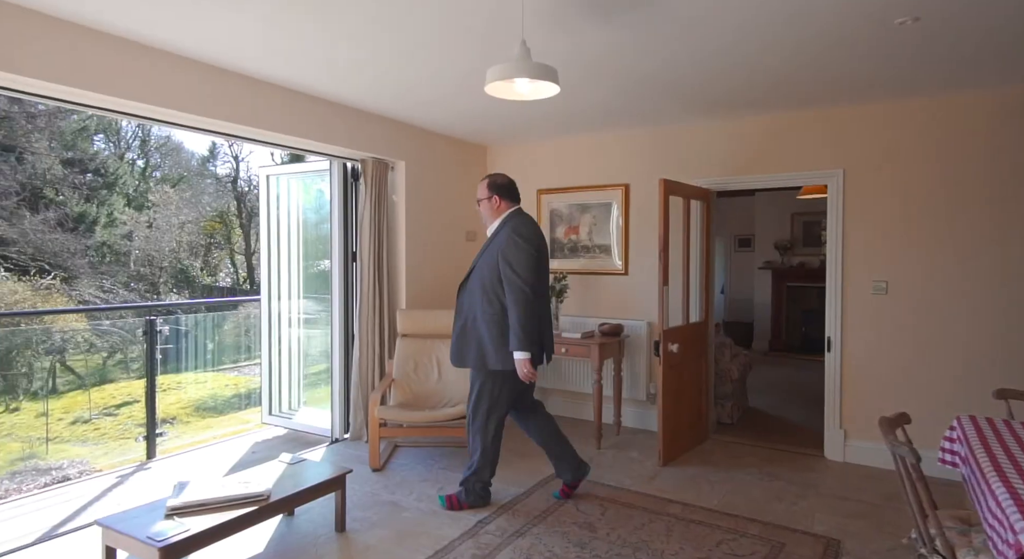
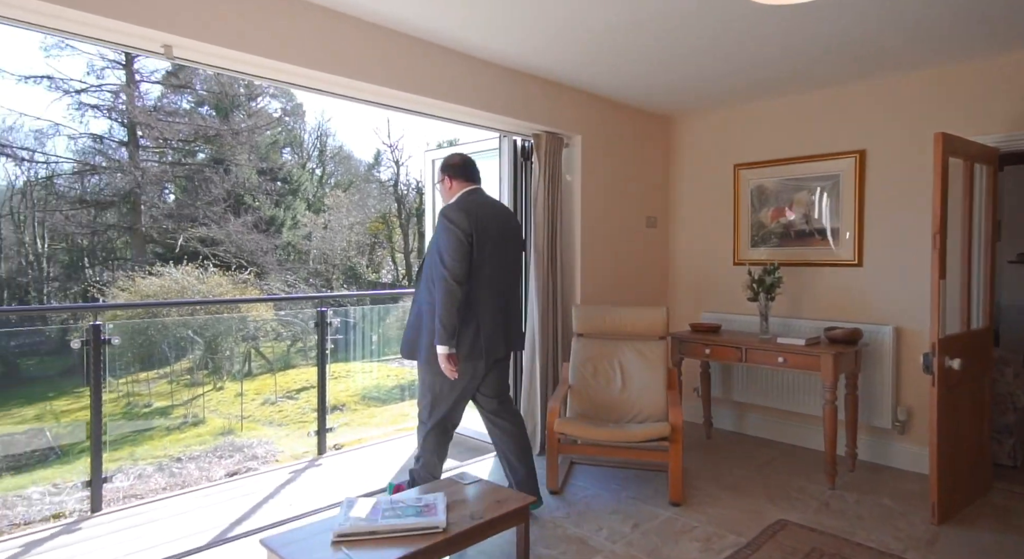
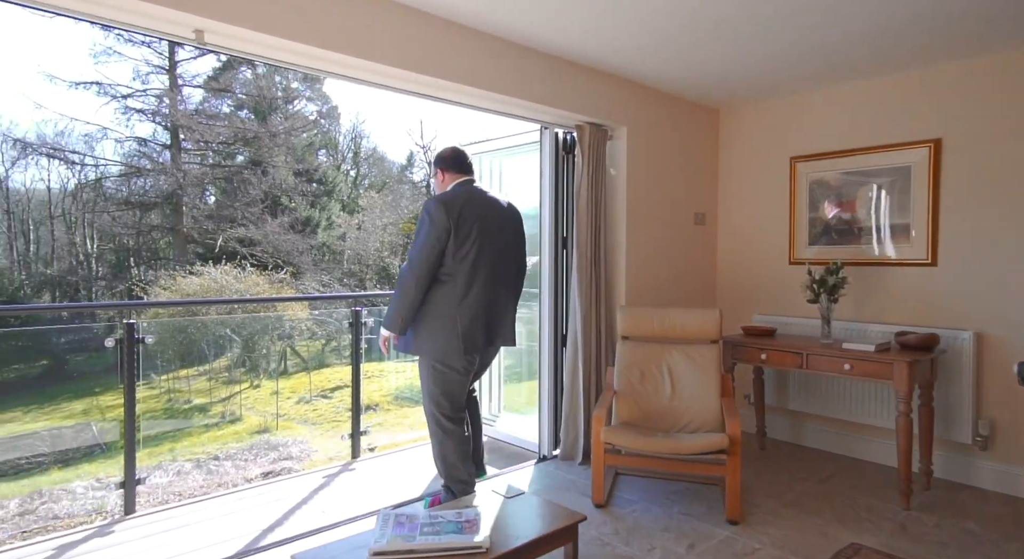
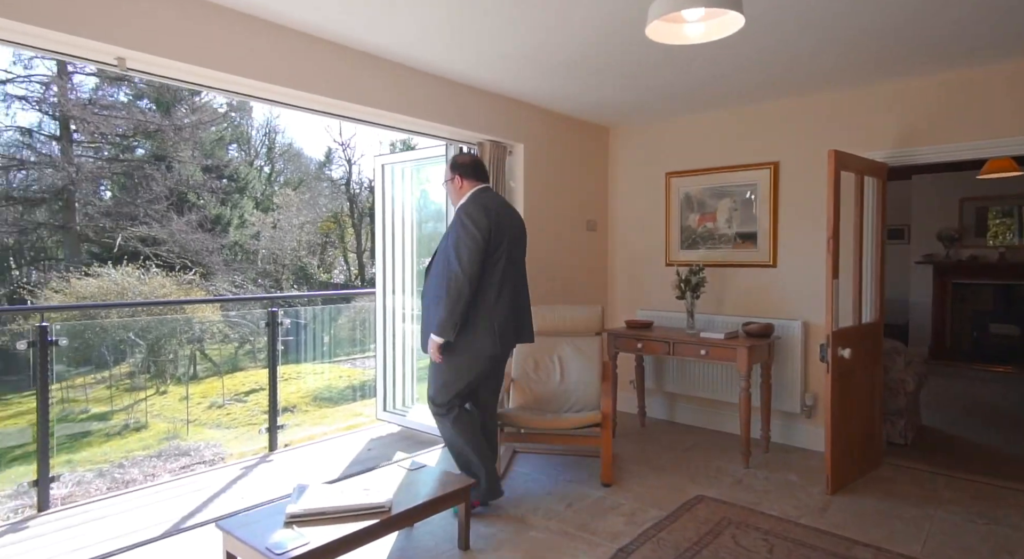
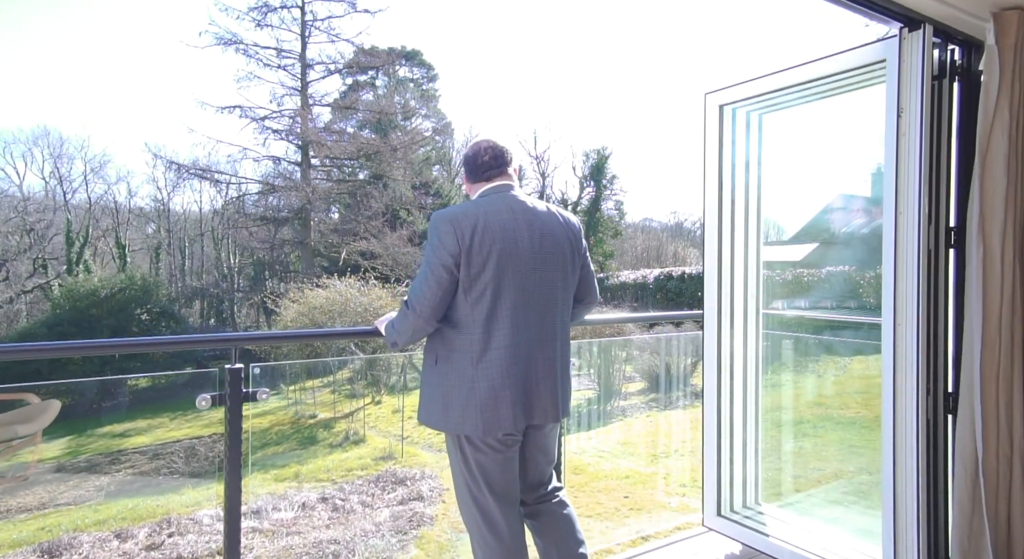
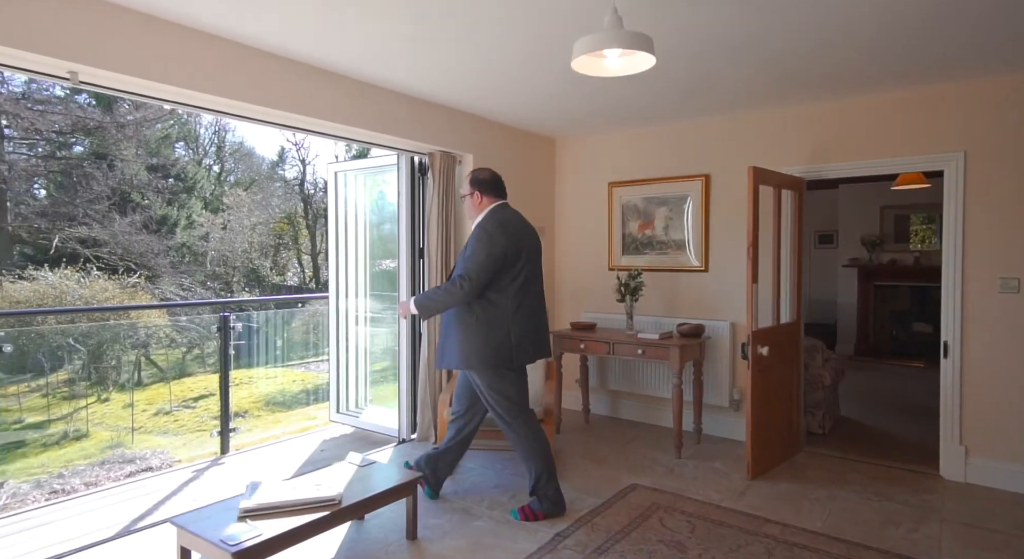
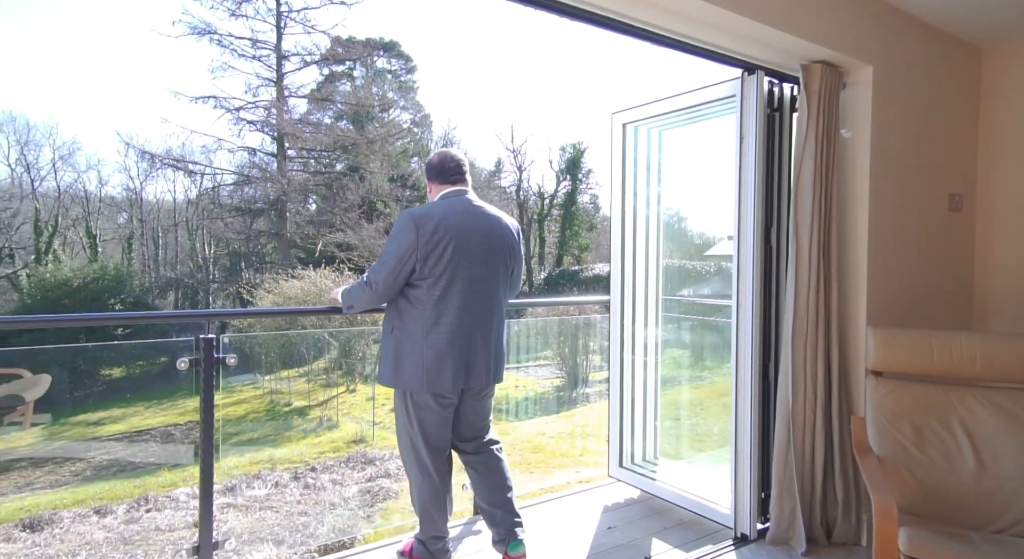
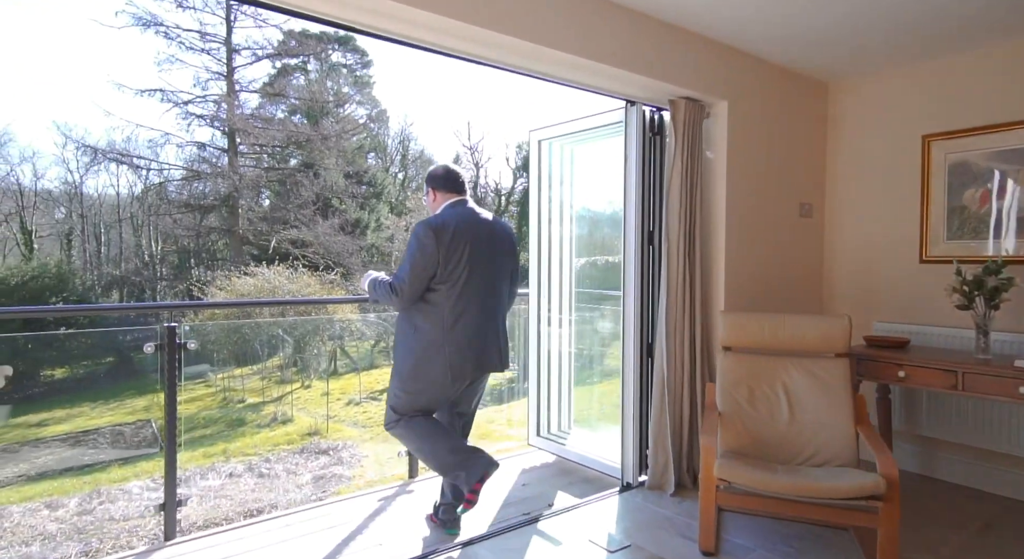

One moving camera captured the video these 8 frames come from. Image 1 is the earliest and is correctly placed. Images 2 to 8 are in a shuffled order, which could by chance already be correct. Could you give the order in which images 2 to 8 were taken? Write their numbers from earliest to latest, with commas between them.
6, 4, 2, 3, 8, 7, 5
